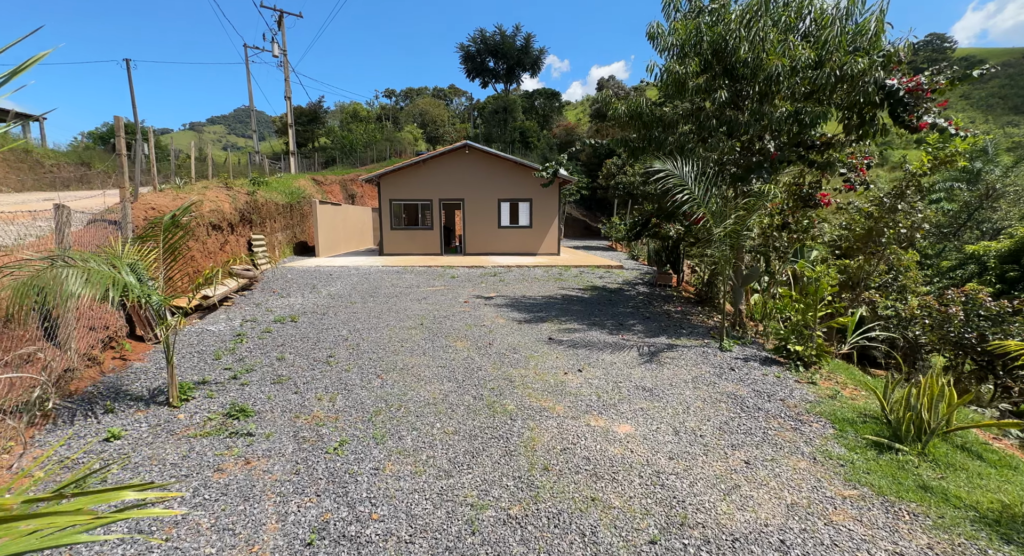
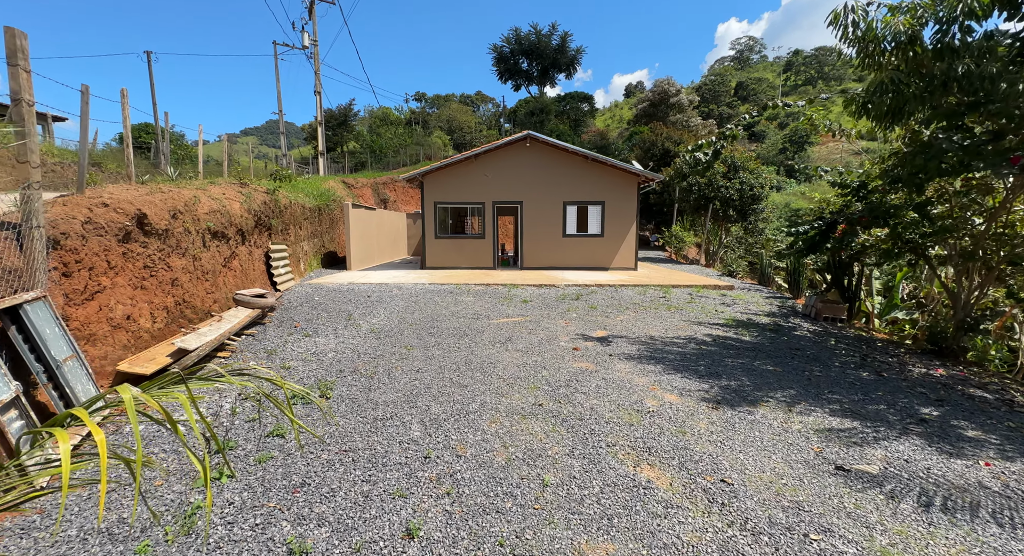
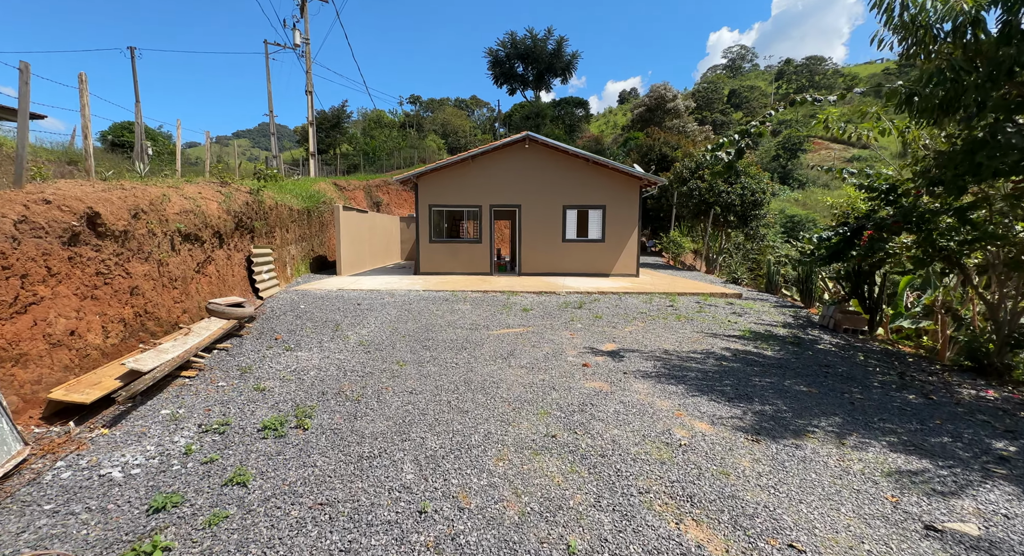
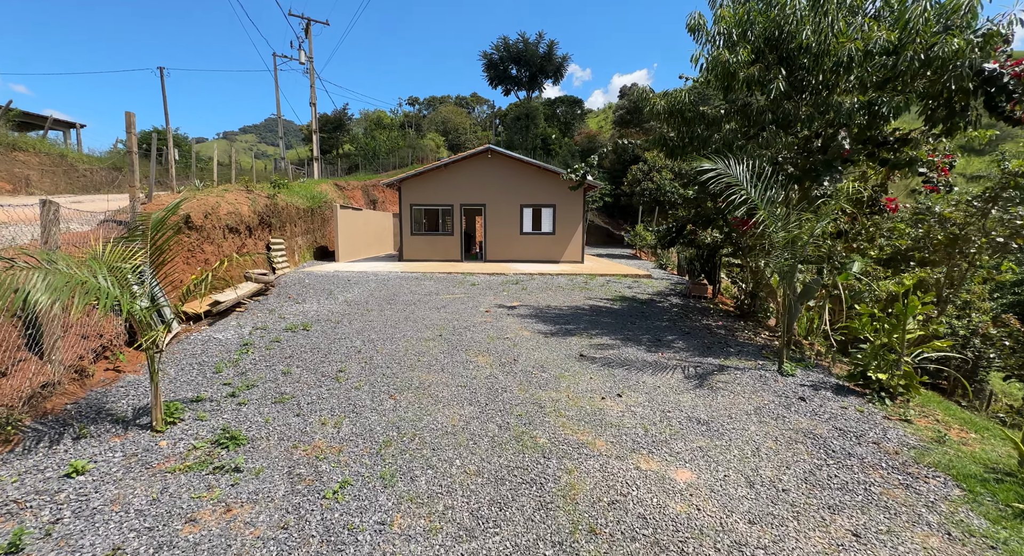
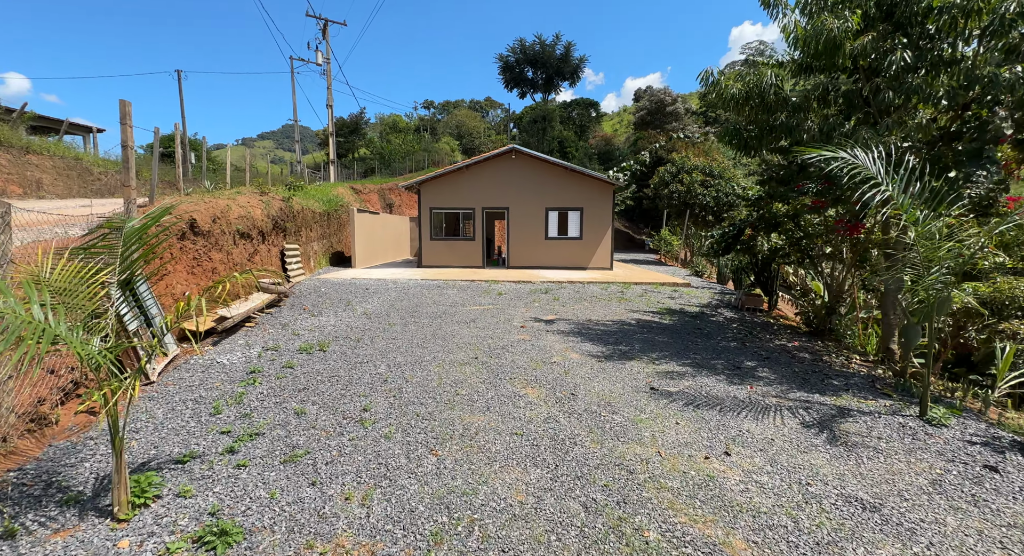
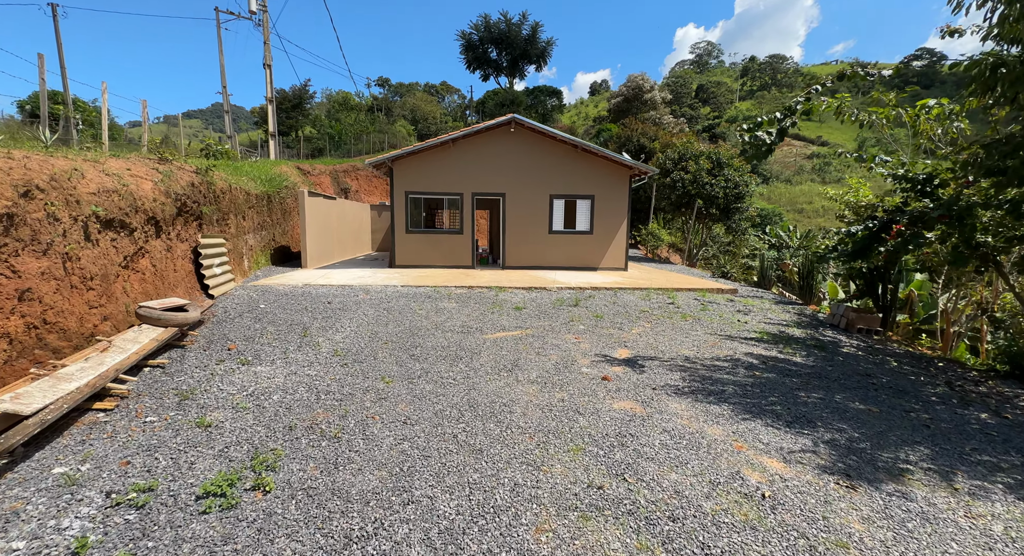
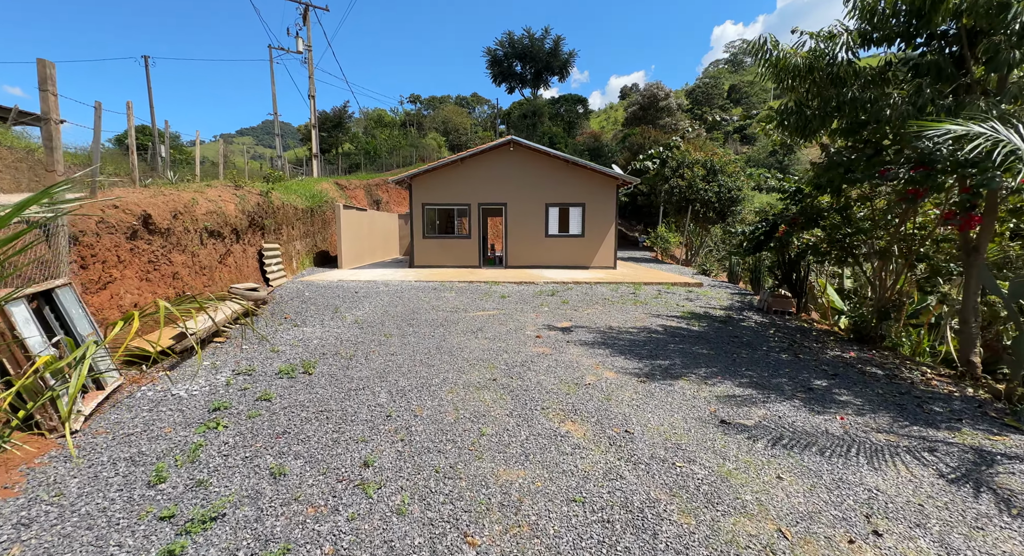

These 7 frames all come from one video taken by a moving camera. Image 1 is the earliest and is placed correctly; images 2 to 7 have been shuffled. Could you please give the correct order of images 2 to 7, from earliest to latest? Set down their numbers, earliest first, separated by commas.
4, 5, 7, 2, 3, 6
